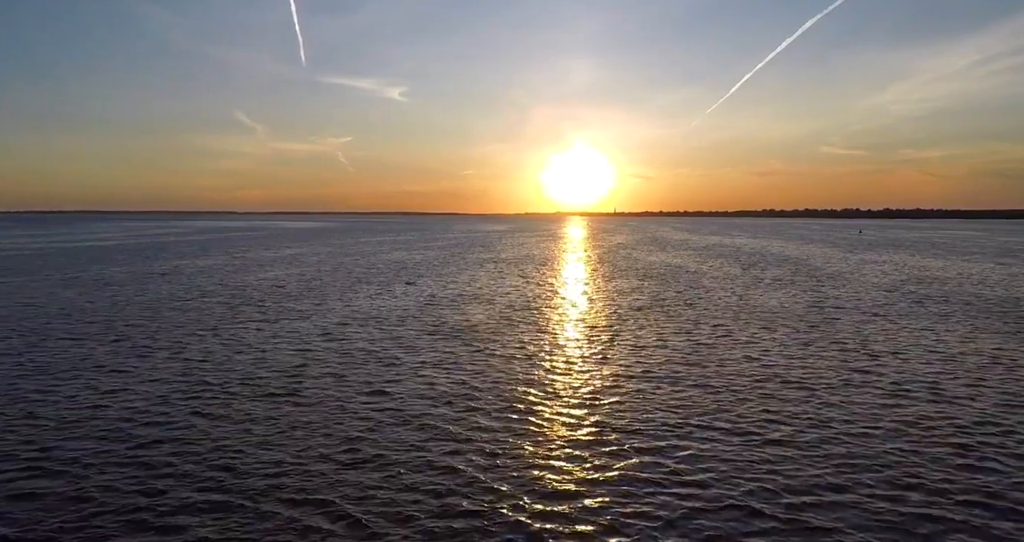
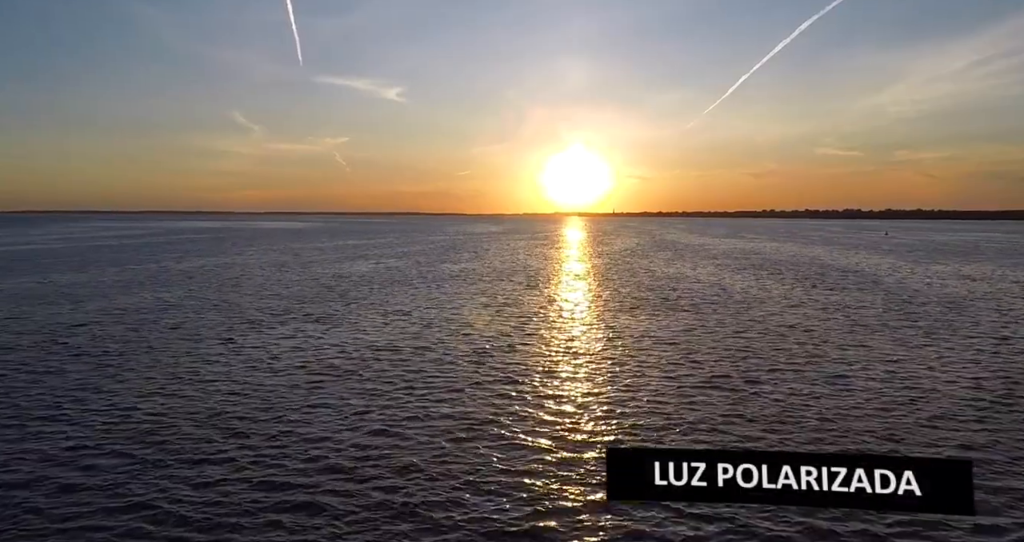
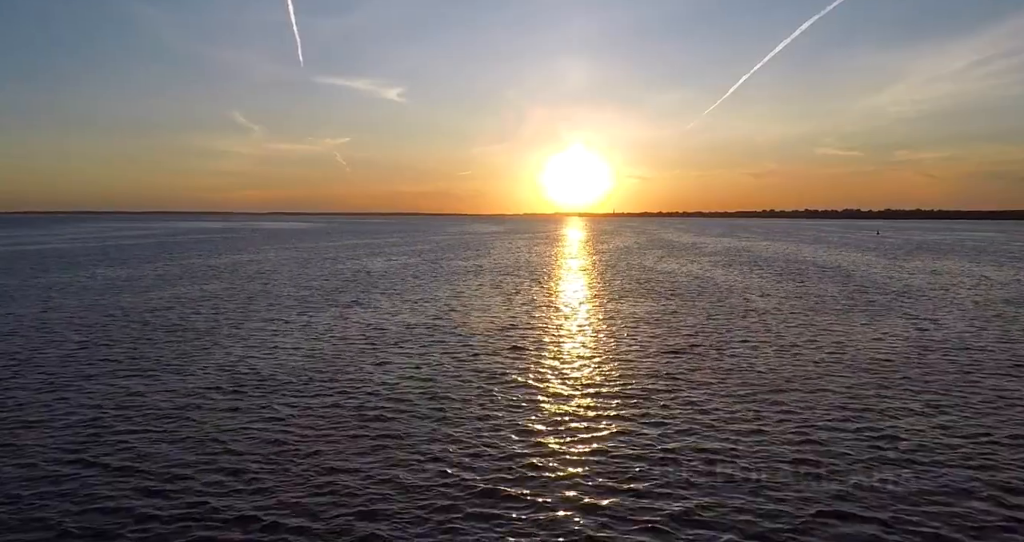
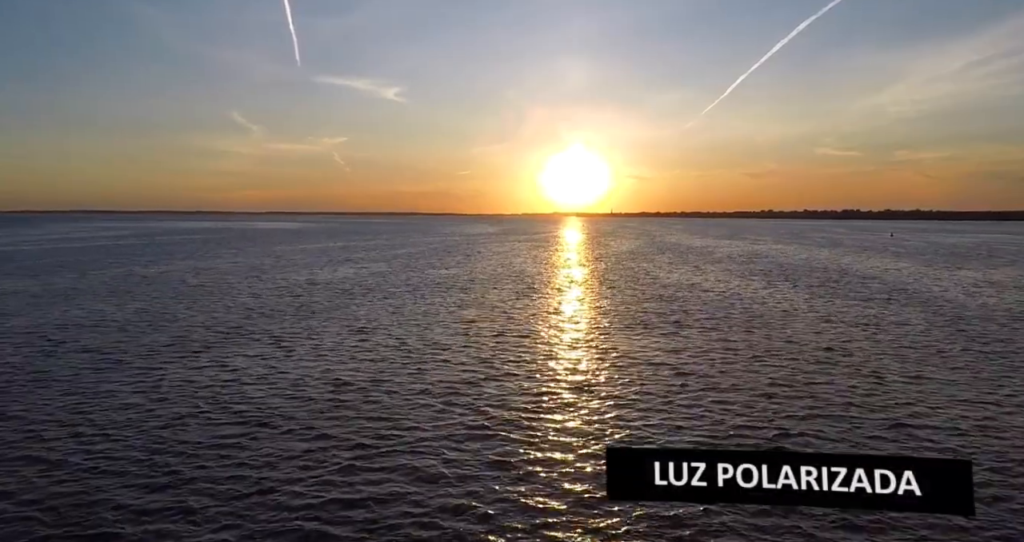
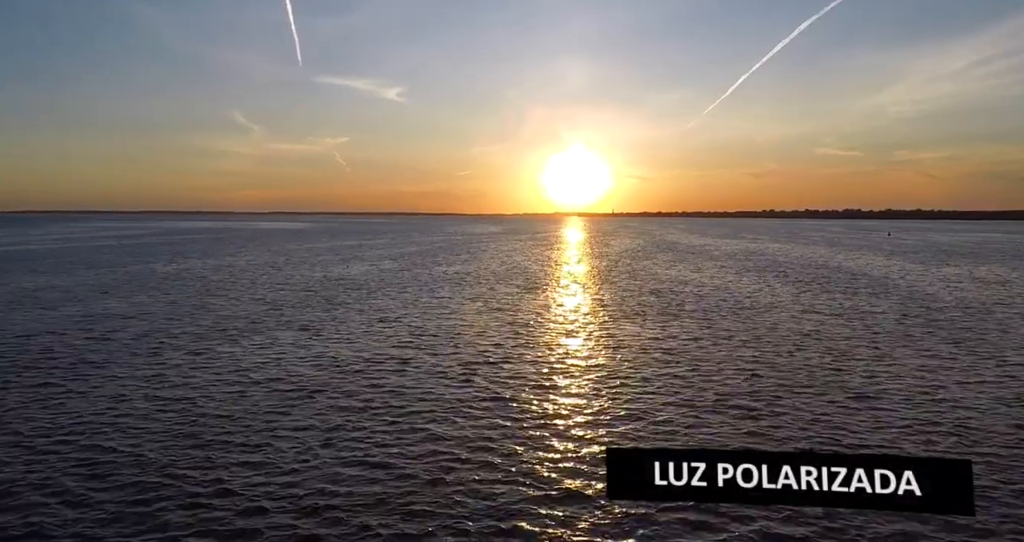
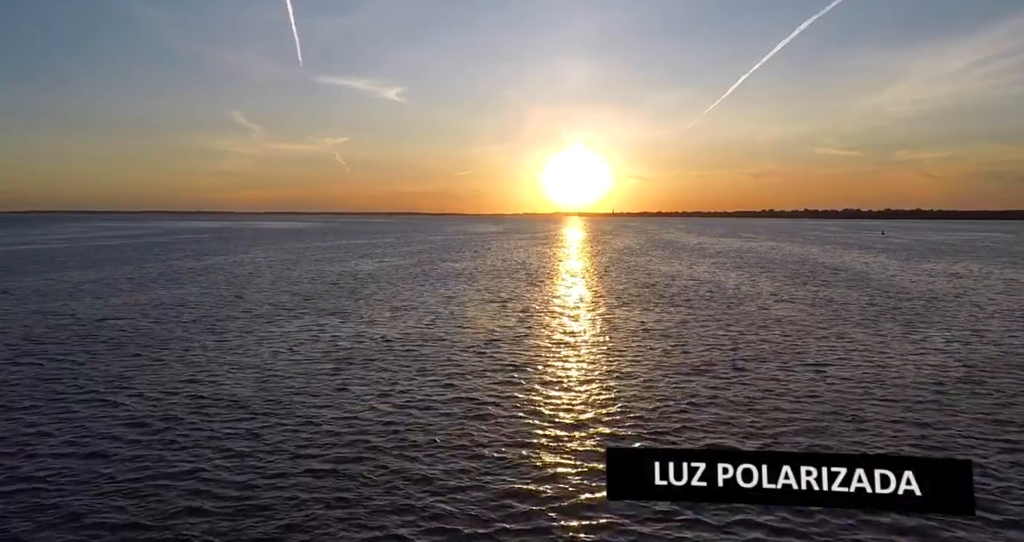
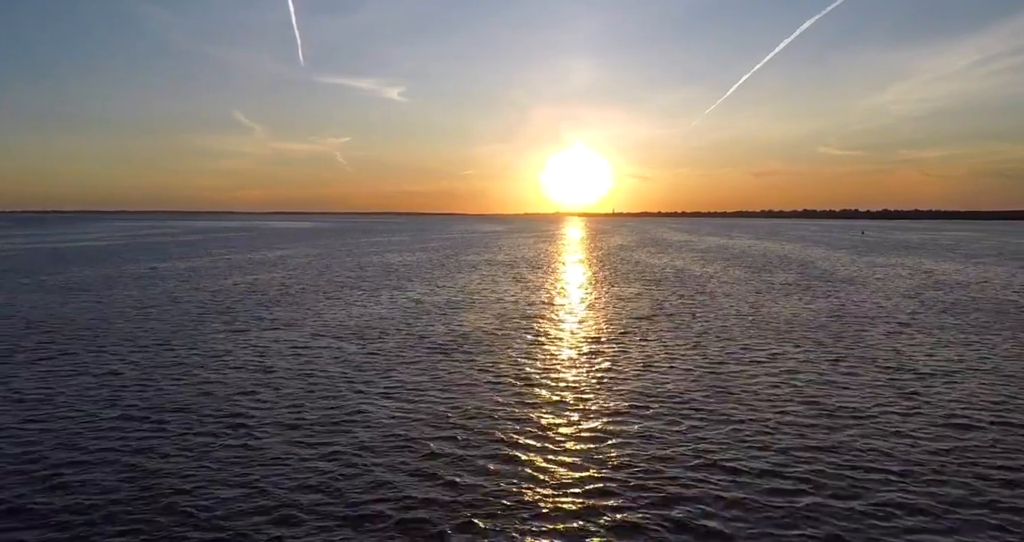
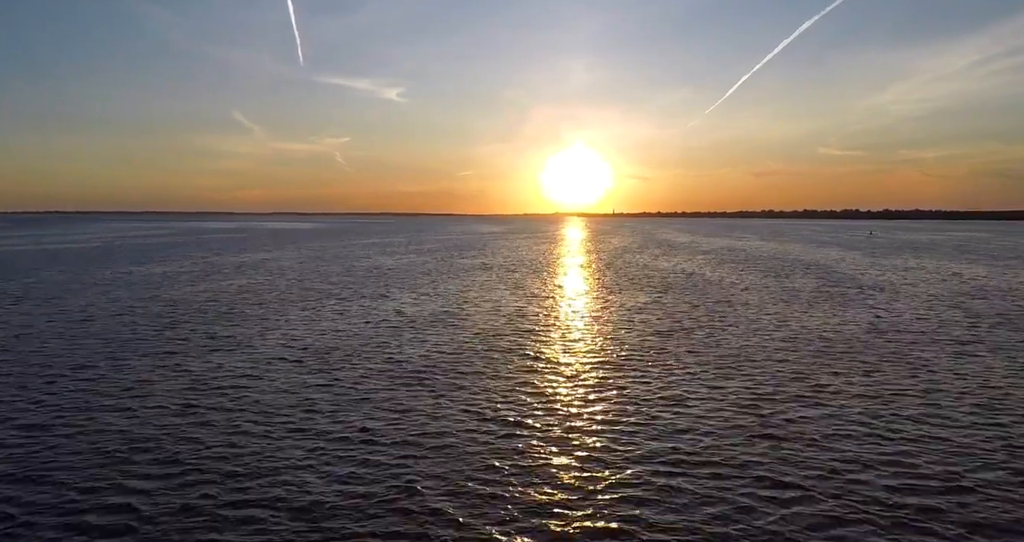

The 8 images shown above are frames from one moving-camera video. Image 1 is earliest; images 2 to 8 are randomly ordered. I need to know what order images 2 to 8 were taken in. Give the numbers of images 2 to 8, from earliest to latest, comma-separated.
7, 8, 3, 6, 2, 5, 4
